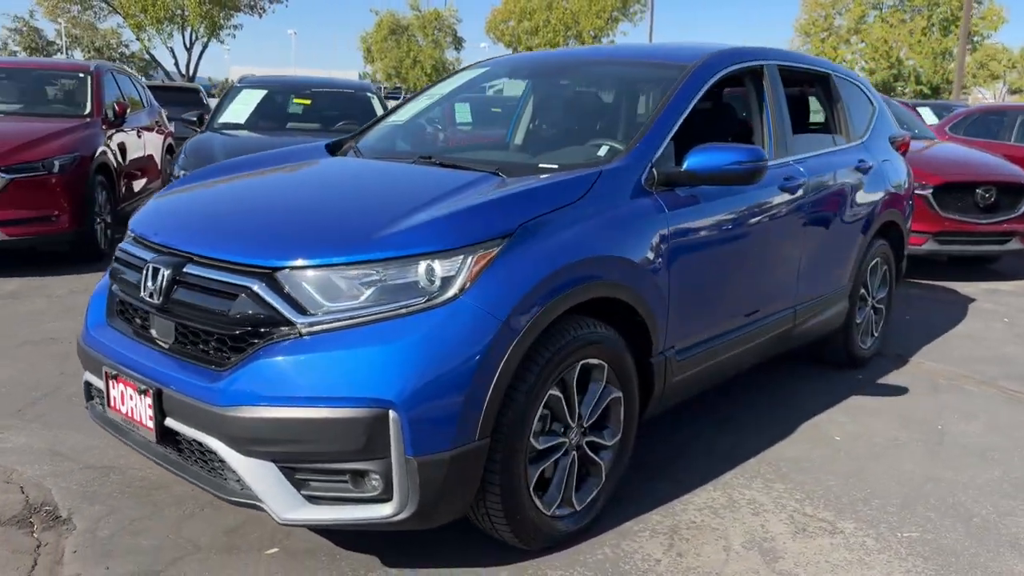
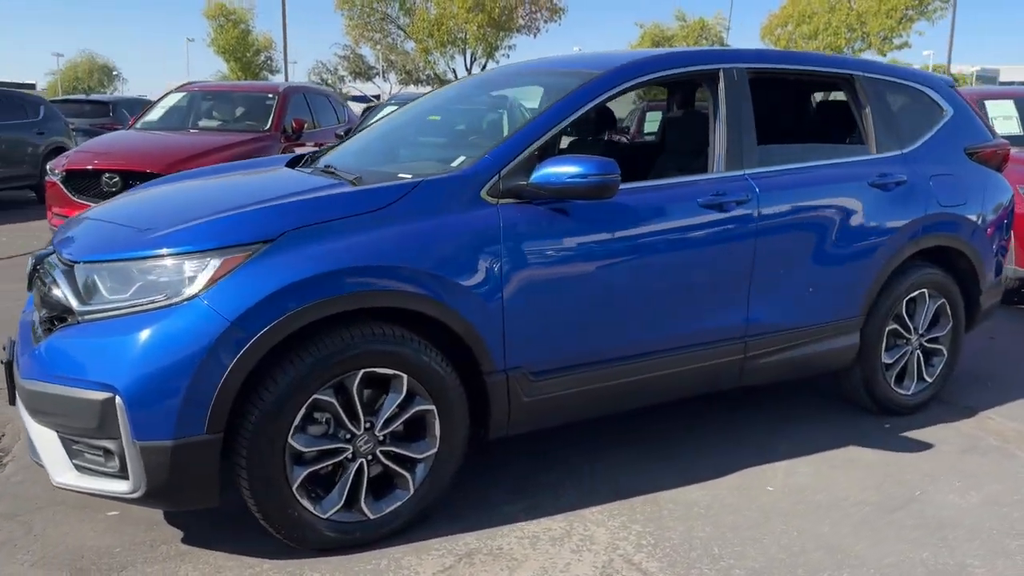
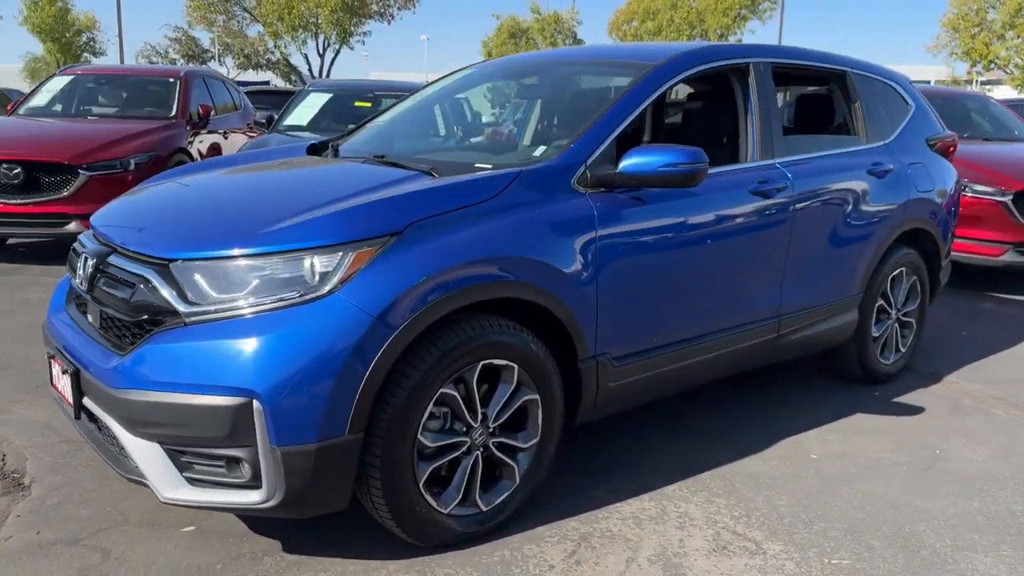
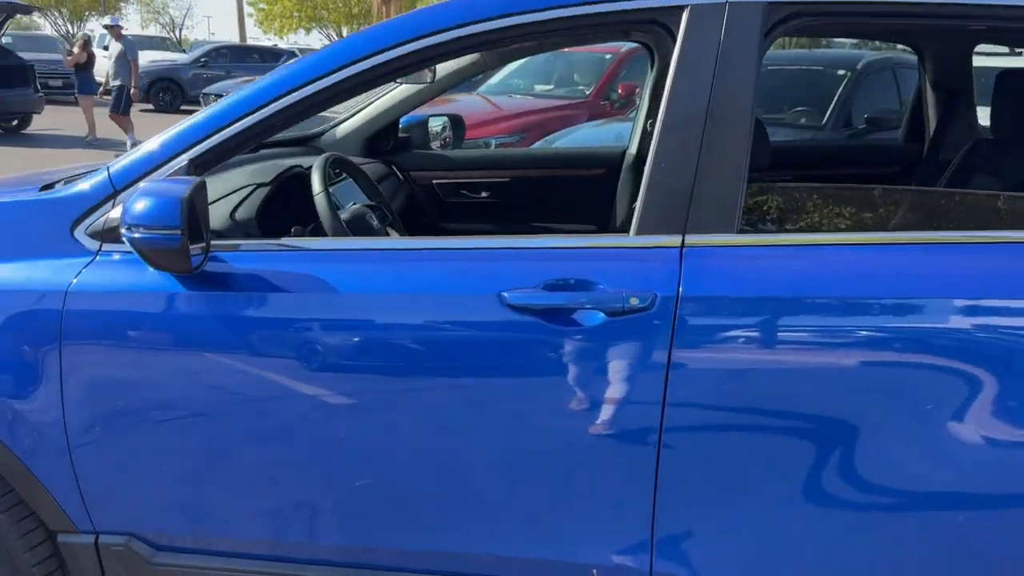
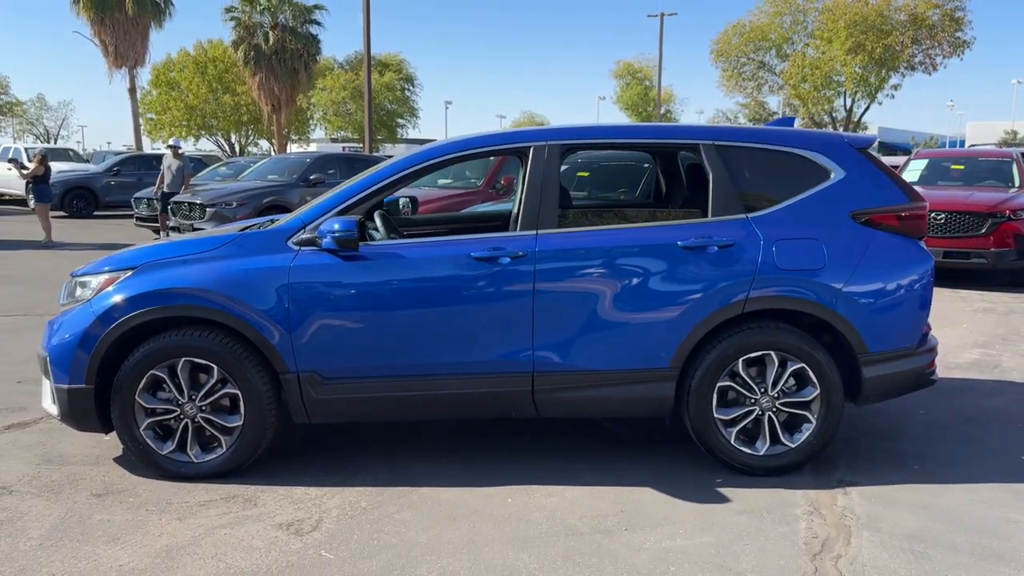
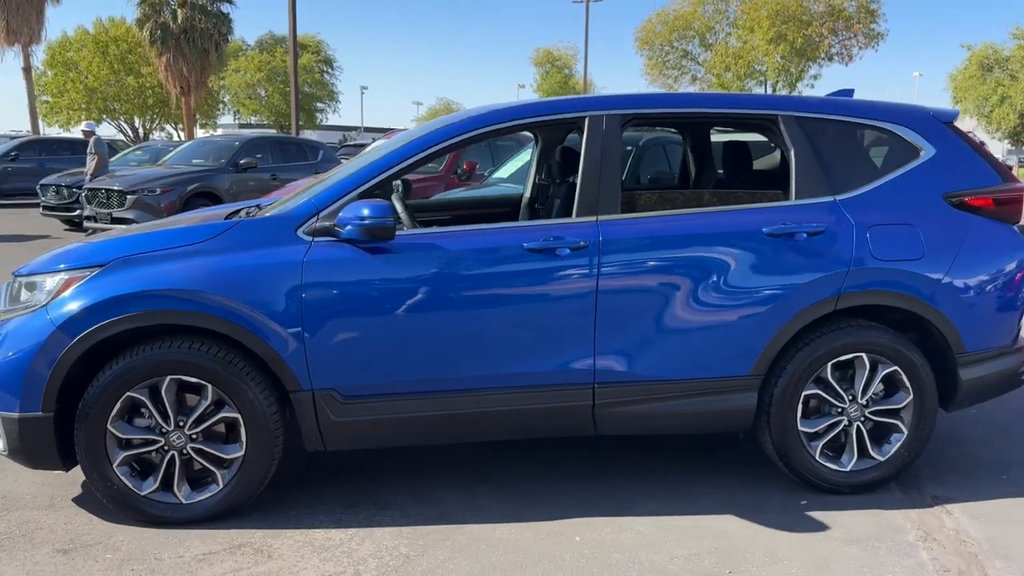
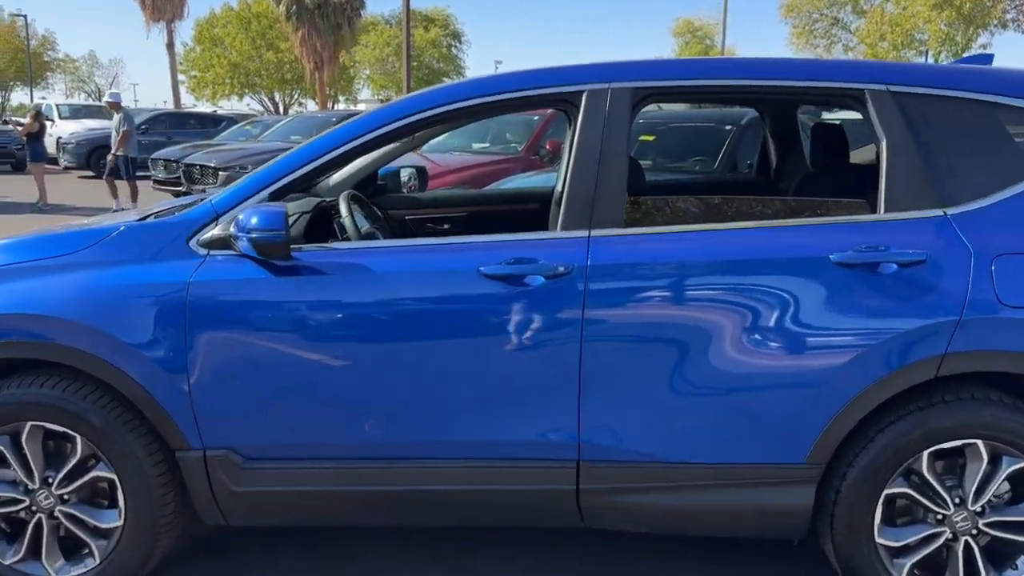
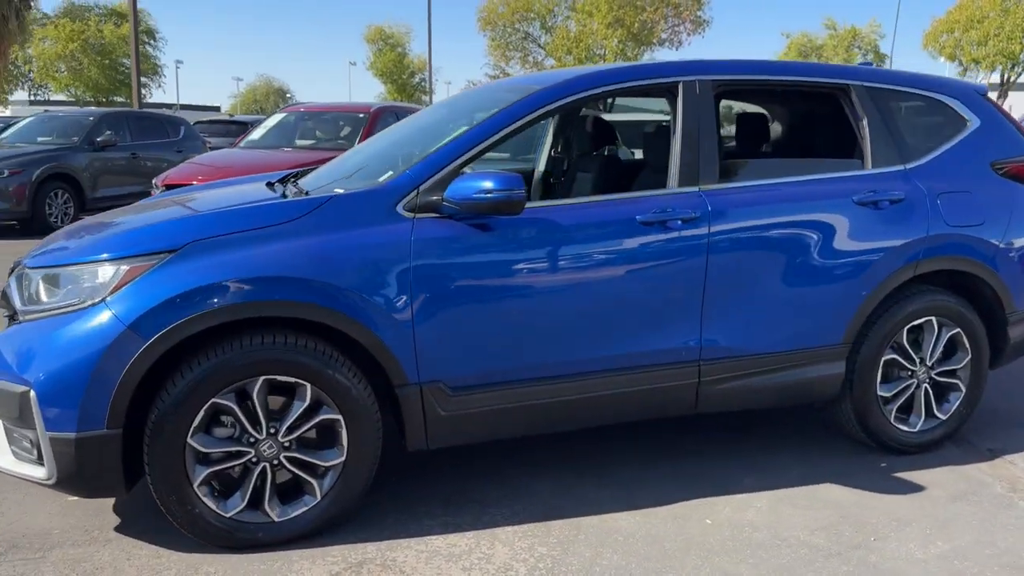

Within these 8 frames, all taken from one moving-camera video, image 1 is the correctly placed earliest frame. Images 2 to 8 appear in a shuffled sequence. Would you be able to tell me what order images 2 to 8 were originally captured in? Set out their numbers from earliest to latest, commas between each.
3, 2, 8, 6, 5, 7, 4
